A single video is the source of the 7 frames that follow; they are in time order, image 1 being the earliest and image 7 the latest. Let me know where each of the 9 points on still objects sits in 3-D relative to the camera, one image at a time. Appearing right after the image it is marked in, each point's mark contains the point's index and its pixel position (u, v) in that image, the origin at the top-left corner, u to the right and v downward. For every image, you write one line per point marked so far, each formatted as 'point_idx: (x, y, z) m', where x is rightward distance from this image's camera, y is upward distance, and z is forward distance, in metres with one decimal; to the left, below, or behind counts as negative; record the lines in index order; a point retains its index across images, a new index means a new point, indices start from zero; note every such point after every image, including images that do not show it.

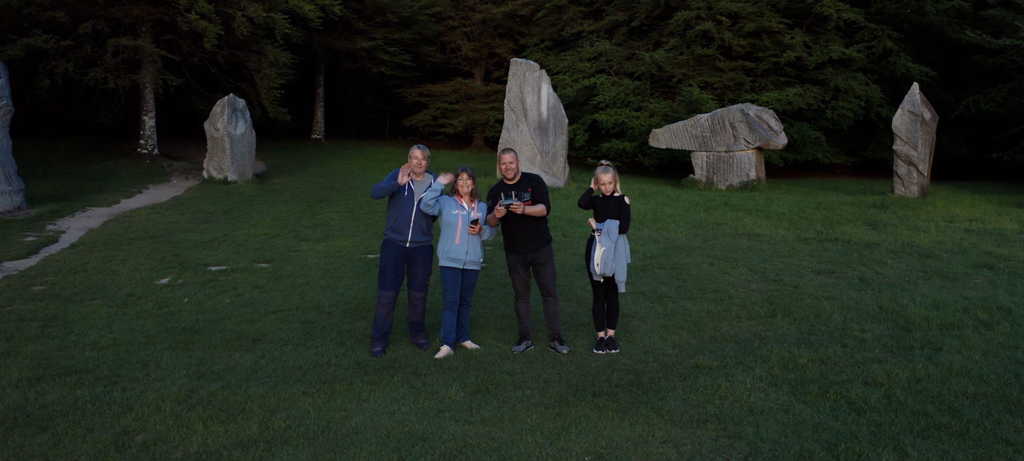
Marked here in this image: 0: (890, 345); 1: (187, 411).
0: (+2.9, -0.9, +3.5) m
1: (-1.9, -1.1, +2.7) m
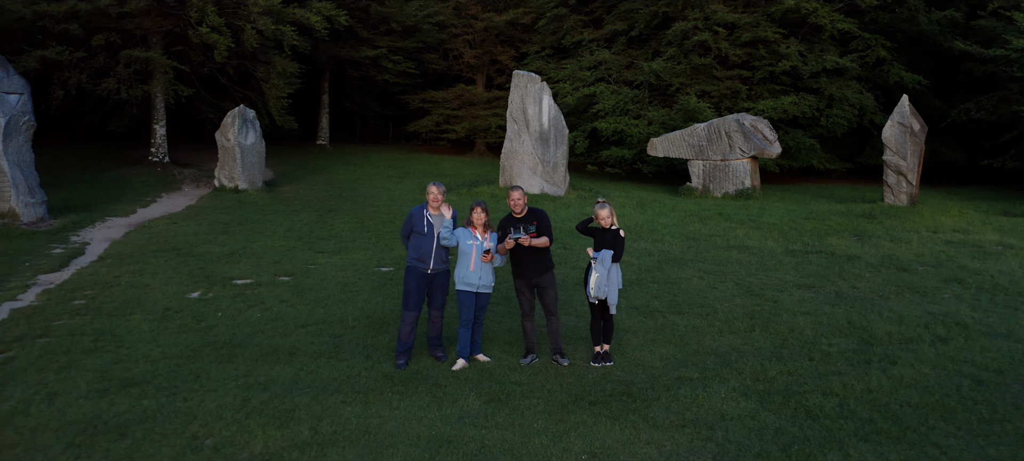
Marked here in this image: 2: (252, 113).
0: (+3.0, -1.1, +4.0) m
1: (-1.9, -1.3, +3.2) m
2: (-9.0, +4.1, +15.8) m
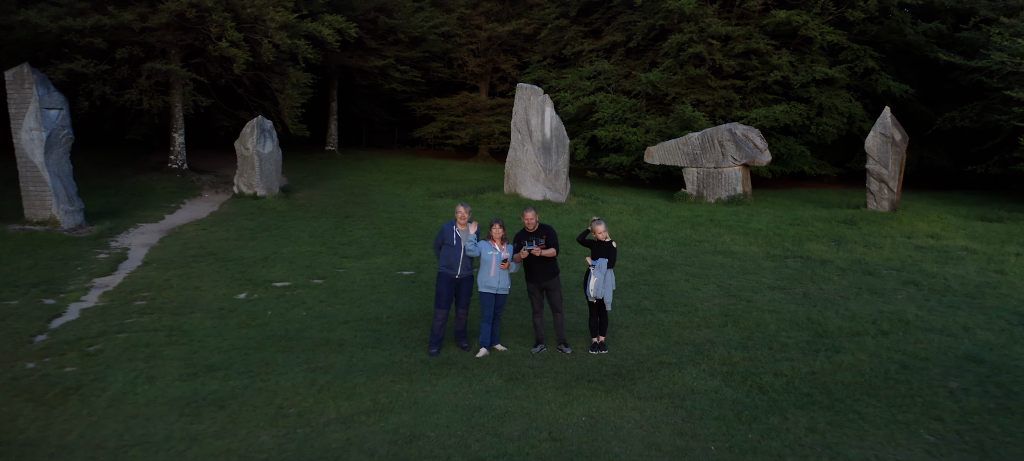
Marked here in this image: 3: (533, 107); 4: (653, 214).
0: (+3.1, -1.2, +4.8) m
1: (-1.7, -1.5, +4.0) m
2: (-8.9, +3.9, +16.6) m
3: (+0.7, +4.3, +15.6) m
4: (+4.2, +0.5, +13.5) m
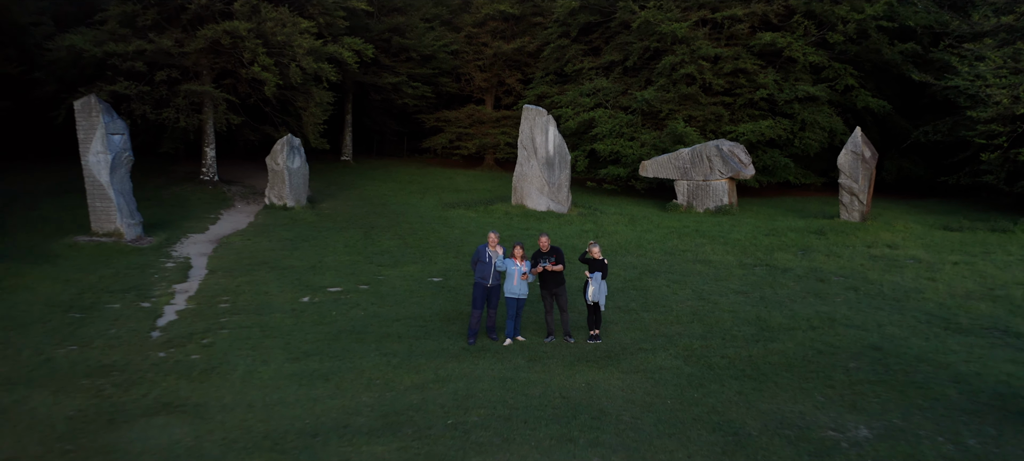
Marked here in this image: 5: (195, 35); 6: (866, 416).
0: (+3.4, -1.5, +6.4) m
1: (-1.5, -1.8, +5.6) m
2: (-8.6, +3.6, +18.2) m
3: (+1.0, +4.0, +17.2) m
4: (+4.4, +0.2, +15.1) m
5: (-13.2, +8.1, +18.9) m
6: (+3.7, -1.9, +4.7) m
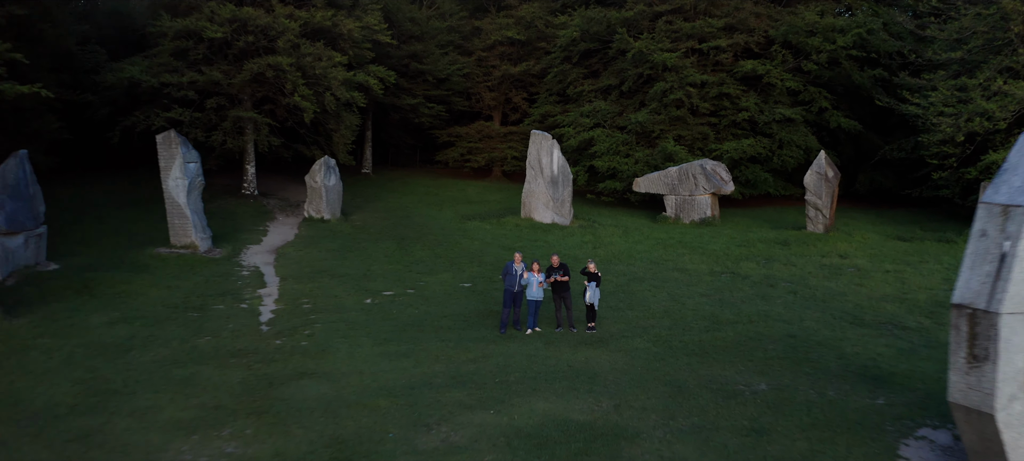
0: (+3.7, -1.9, +8.9) m
1: (-1.1, -2.2, +8.1) m
2: (-8.2, +3.2, +20.7) m
3: (+1.4, +3.5, +19.7) m
4: (+4.8, -0.2, +17.6) m
5: (-12.8, +7.7, +21.4) m
6: (+4.0, -2.3, +7.2) m
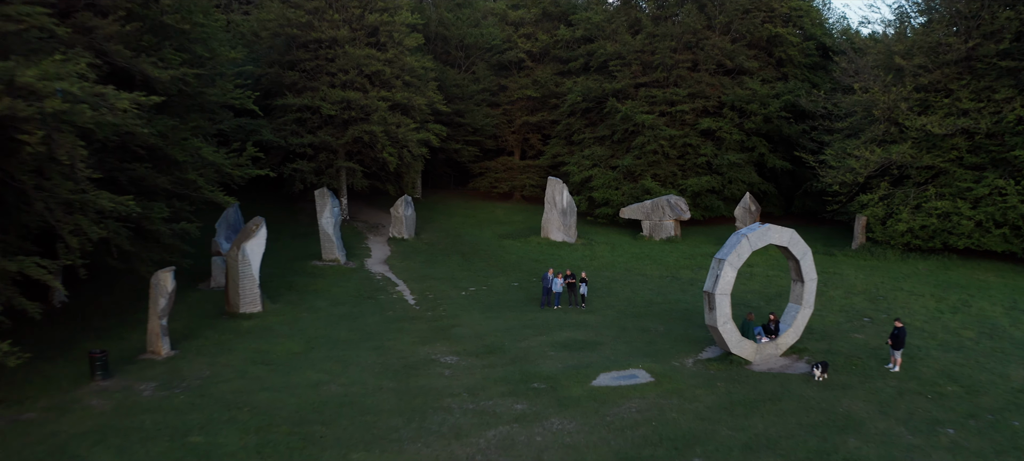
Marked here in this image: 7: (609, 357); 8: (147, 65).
0: (+5.1, -3.0, +17.8) m
1: (+0.3, -3.2, +17.1) m
2: (-6.7, +2.1, +29.8) m
3: (+2.9, +2.5, +28.6) m
4: (+6.3, -1.2, +26.5) m
5: (-11.3, +6.6, +30.5) m
6: (+5.4, -3.4, +16.1) m
7: (+2.9, -3.9, +13.9) m
8: (-13.4, +6.1, +16.6) m
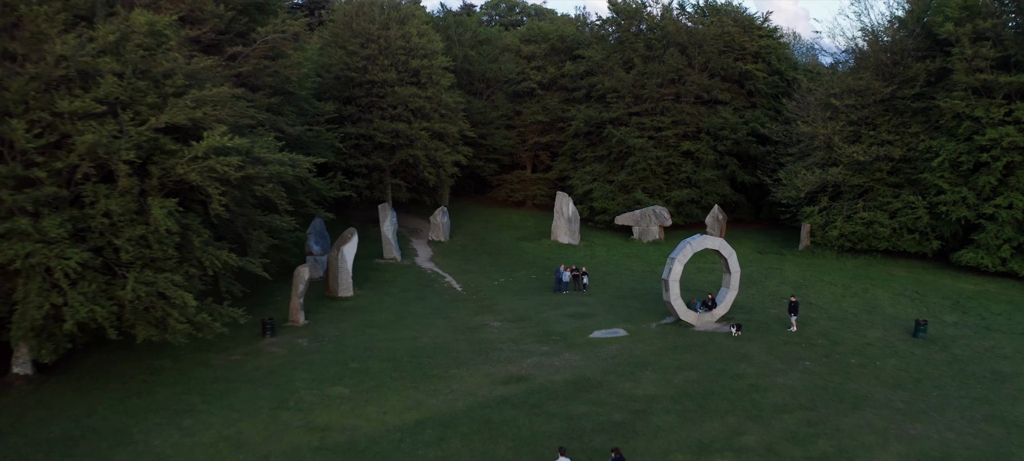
0: (+6.4, -3.4, +25.3) m
1: (+1.5, -3.7, +24.6) m
2: (-5.4, +1.8, +37.3) m
3: (+4.2, +2.2, +36.1) m
4: (+7.6, -1.6, +33.9) m
5: (-10.0, +6.3, +38.0) m
6: (+6.7, -3.8, +23.6) m
7: (+4.2, -4.3, +21.4) m
8: (-12.2, +5.6, +24.1) m
